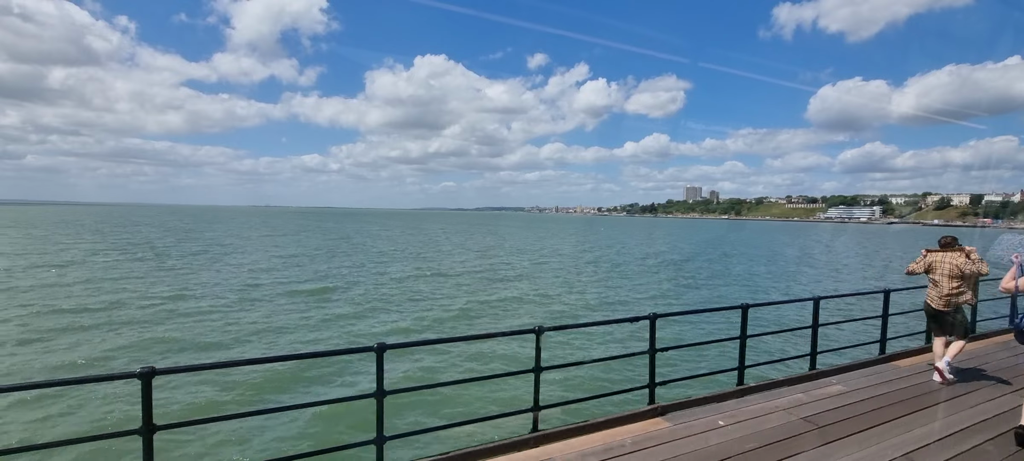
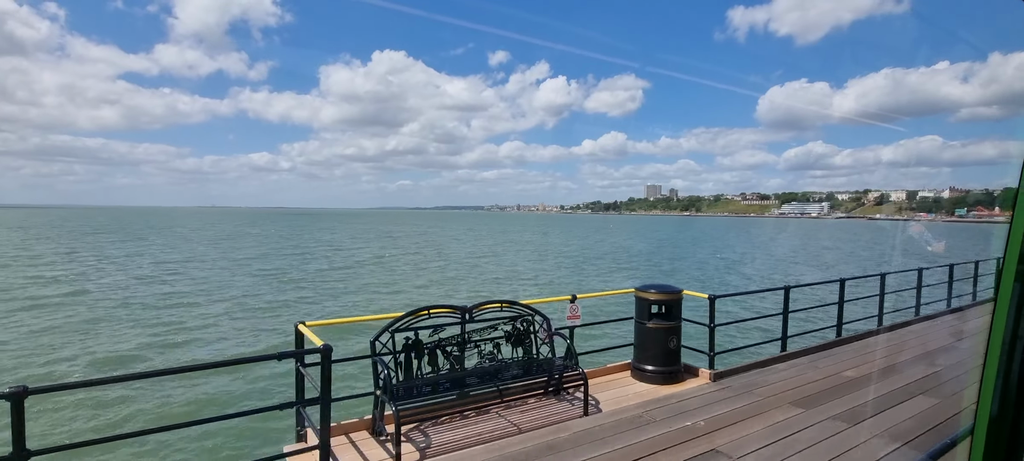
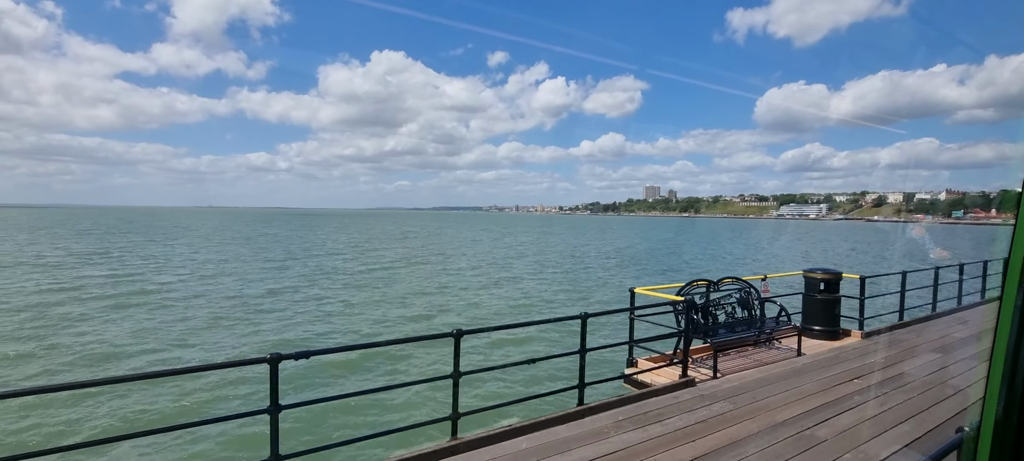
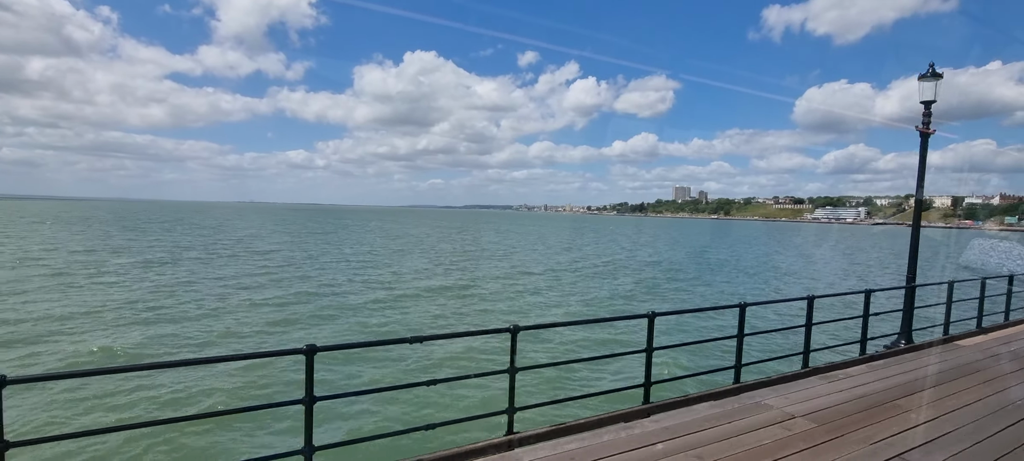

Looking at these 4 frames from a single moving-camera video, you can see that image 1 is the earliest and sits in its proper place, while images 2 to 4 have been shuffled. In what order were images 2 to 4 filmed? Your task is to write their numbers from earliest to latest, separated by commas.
4, 2, 3
